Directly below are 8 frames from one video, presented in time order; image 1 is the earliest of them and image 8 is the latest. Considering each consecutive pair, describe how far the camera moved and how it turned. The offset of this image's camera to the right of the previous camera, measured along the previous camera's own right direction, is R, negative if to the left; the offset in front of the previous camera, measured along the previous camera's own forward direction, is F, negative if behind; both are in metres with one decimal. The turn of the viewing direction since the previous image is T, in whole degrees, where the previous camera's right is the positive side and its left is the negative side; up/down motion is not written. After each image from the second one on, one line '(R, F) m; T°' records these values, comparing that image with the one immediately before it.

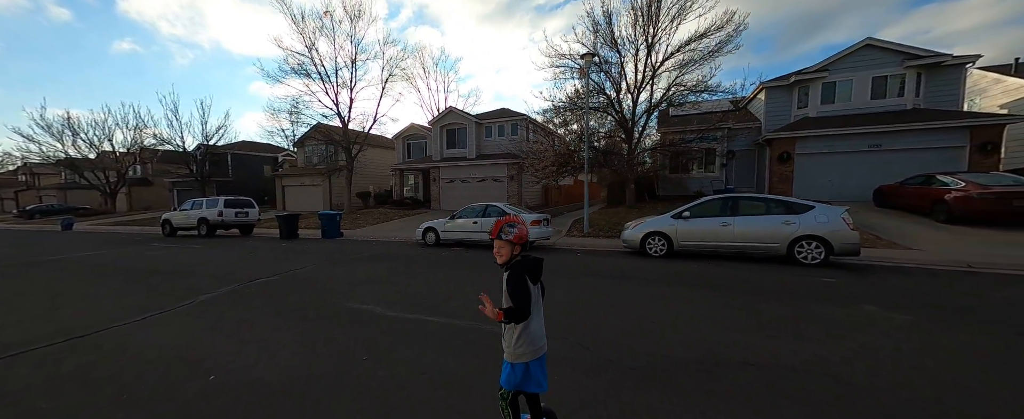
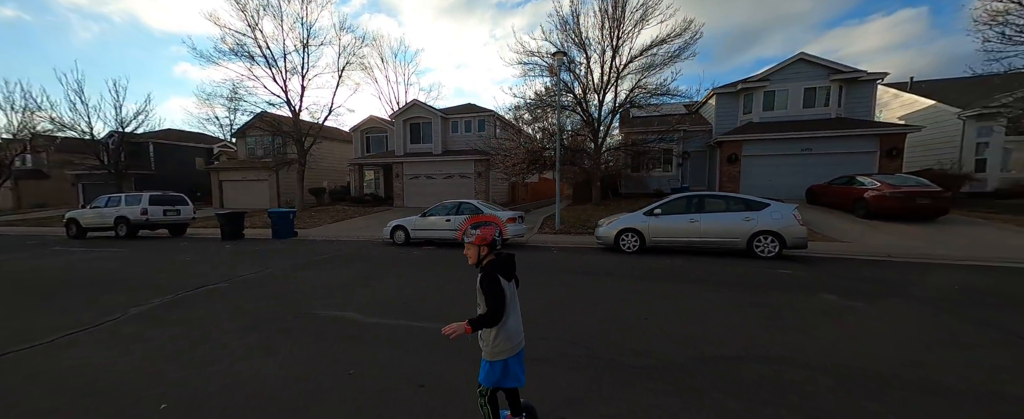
(-0.4, +0.2) m; +7°
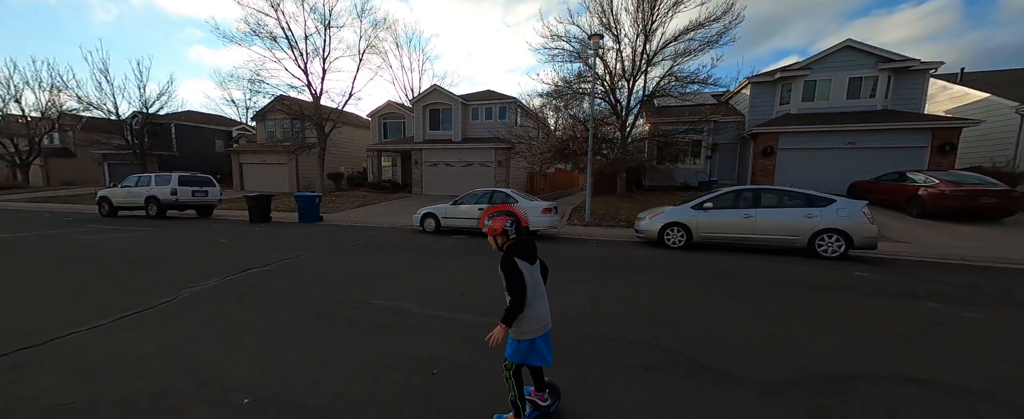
(-0.6, +0.2) m; -1°
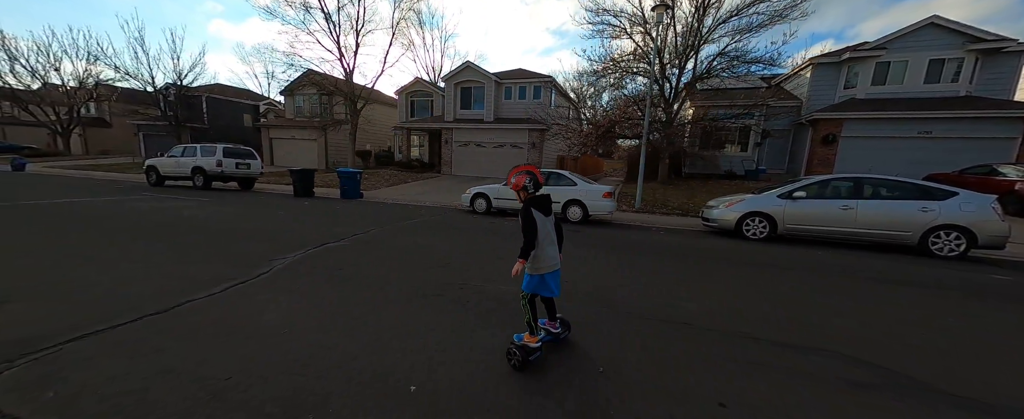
(-0.9, +0.3) m; -2°
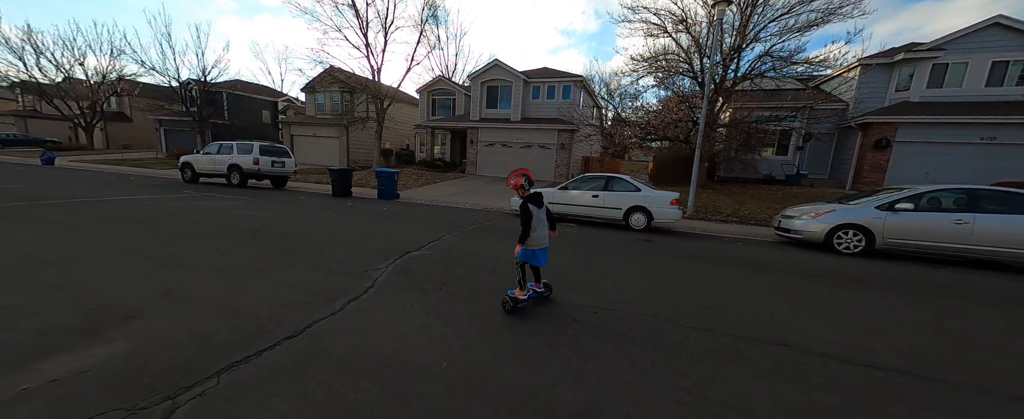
(-1.1, +0.3) m; -1°
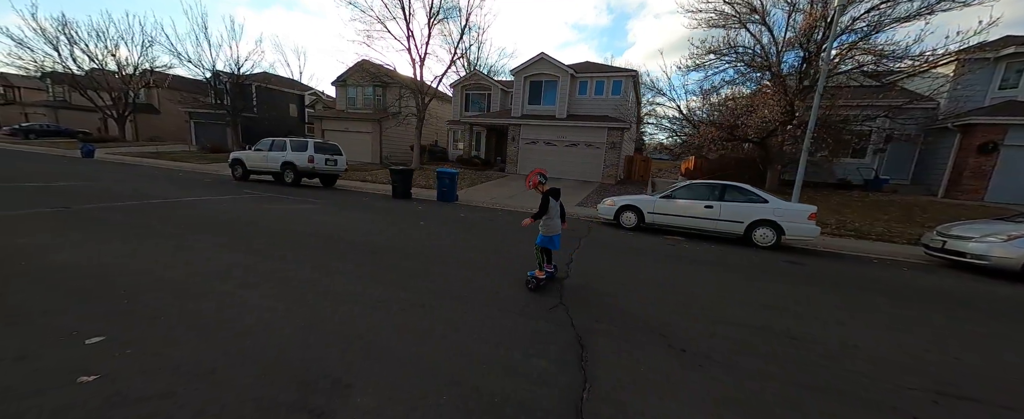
(-1.6, +0.7) m; -1°
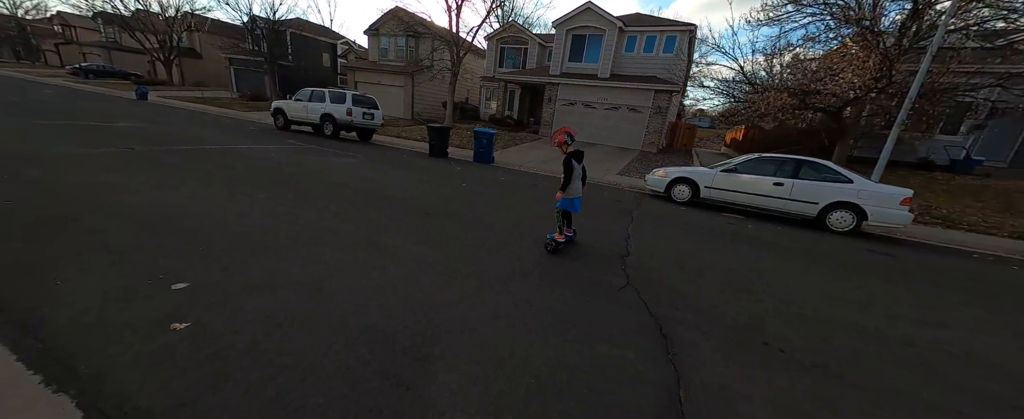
(-0.3, +0.2) m; -4°
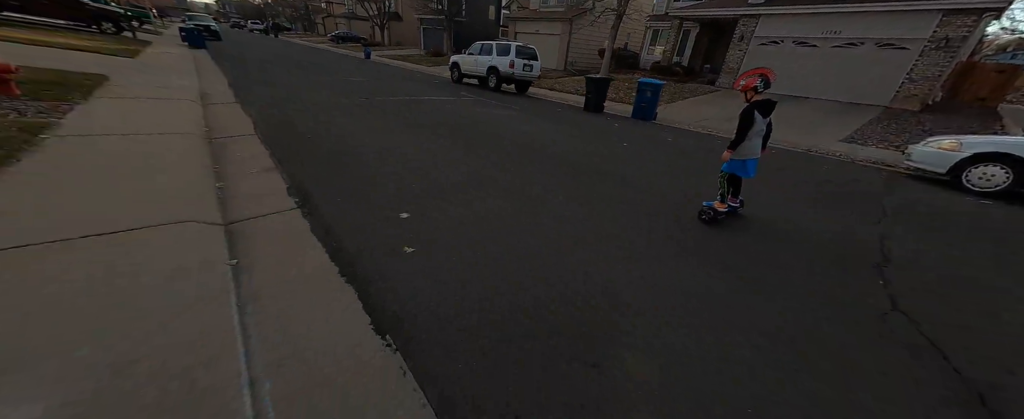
(-0.3, +0.4) m; -23°
